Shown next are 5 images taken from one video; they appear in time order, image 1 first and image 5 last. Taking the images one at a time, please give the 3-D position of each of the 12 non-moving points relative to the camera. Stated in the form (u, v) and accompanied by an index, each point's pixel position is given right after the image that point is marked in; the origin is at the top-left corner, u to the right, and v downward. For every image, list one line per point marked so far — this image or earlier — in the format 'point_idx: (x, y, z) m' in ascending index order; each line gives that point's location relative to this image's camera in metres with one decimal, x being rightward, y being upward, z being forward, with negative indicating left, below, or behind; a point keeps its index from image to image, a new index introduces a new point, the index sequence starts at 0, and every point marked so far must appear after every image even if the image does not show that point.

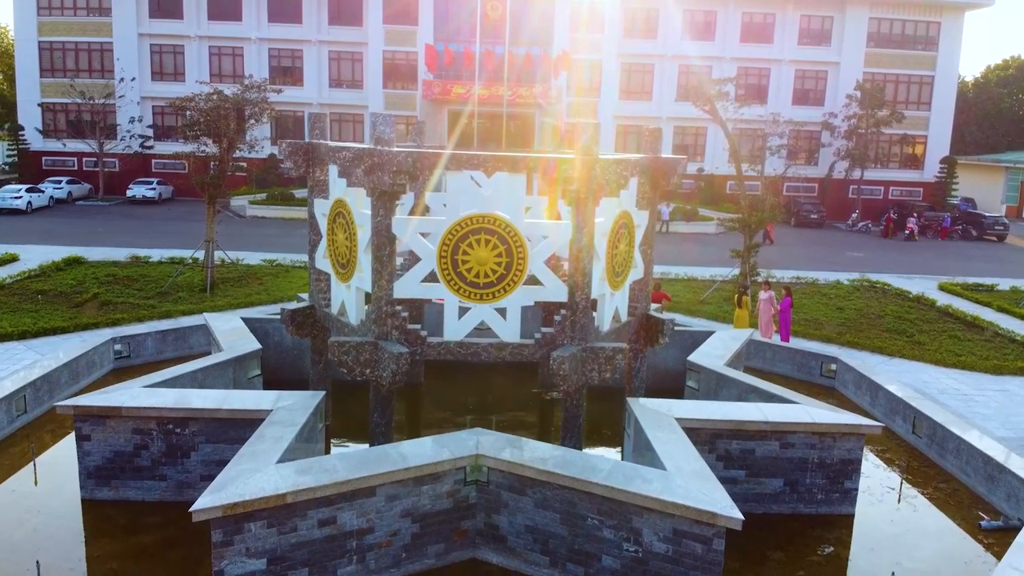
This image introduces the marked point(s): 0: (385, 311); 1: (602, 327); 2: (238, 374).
0: (-1.0, -0.2, +6.5) m
1: (+0.8, -0.3, +7.1) m
2: (-2.6, -0.9, +8.1) m
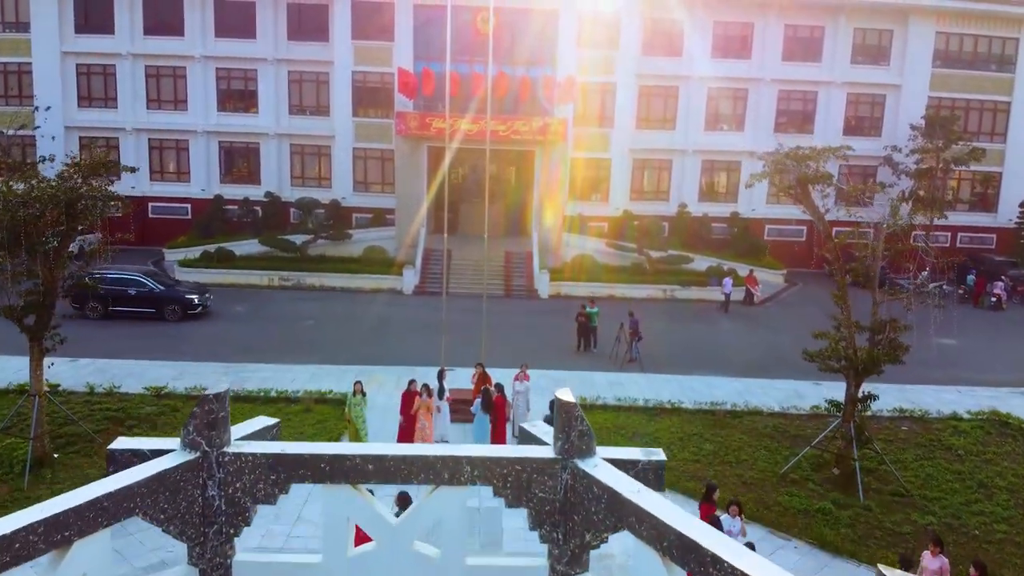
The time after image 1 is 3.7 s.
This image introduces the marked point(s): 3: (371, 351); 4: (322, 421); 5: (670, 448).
0: (-1.2, -2.4, +0.8) m
1: (+0.5, -2.6, +1.4) m
2: (-2.9, -3.1, +2.4) m
3: (-3.0, -1.3, +17.6) m
4: (-2.9, -2.0, +12.9) m
5: (+2.3, -2.3, +12.2) m
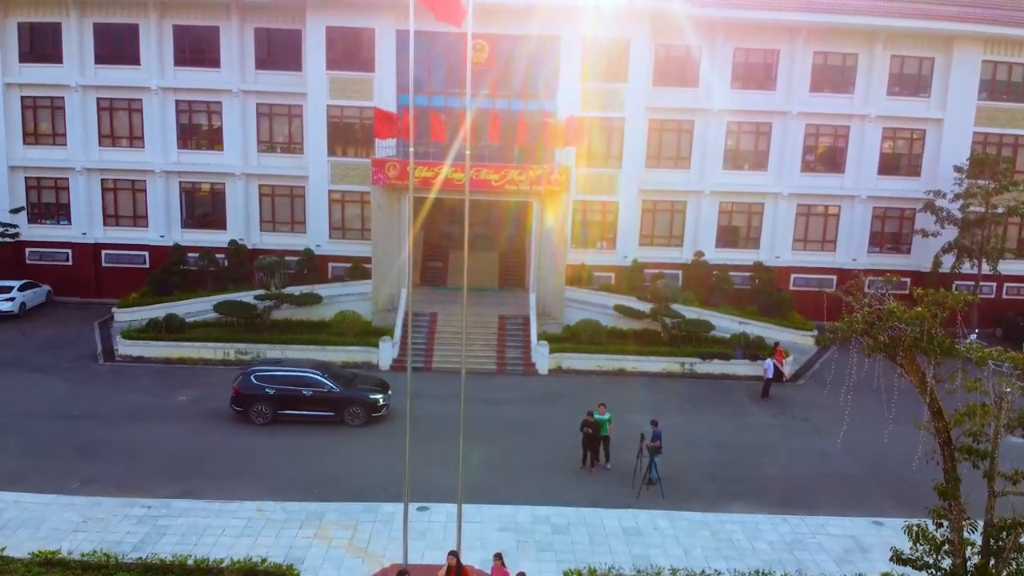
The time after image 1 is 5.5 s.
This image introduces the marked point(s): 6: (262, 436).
0: (-1.4, -4.3, -2.2) m
1: (+0.3, -4.4, -1.6) m
2: (-3.1, -4.9, -0.6) m
3: (-3.1, -3.1, +14.5) m
4: (-3.1, -3.8, +9.8) m
5: (+2.1, -4.1, +9.2) m
6: (-4.8, -2.8, +15.9) m
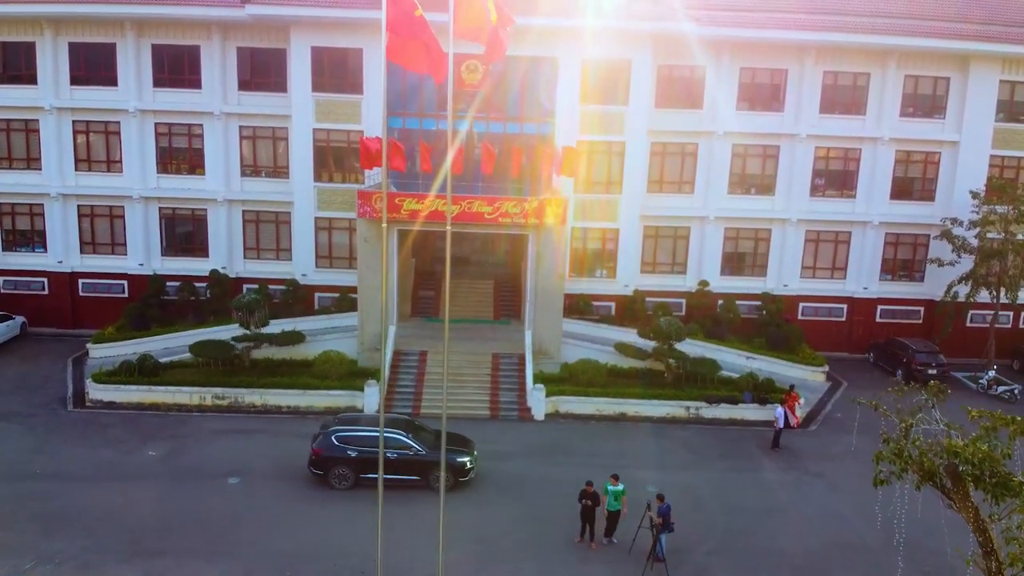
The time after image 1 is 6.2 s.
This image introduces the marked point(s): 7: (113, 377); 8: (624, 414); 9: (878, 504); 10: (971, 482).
0: (-1.6, -5.2, -3.4) m
1: (+0.2, -5.4, -2.8) m
2: (-3.2, -5.9, -1.8) m
3: (-3.3, -4.1, +13.4) m
4: (-3.2, -4.8, +8.7) m
5: (+2.0, -5.1, +8.0) m
6: (-4.9, -3.7, +14.7) m
7: (-9.2, -2.0, +19.2) m
8: (+2.5, -2.9, +19.1) m
9: (+6.7, -3.9, +15.3) m
10: (+3.5, -1.5, +6.3) m
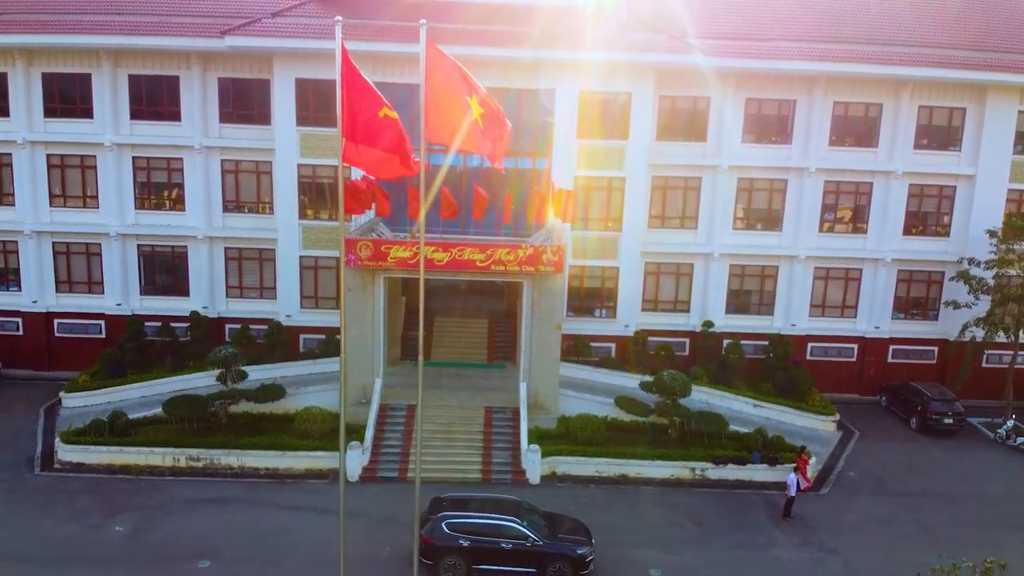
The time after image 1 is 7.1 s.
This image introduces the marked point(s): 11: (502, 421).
0: (-1.8, -6.5, -4.4) m
1: (0.0, -6.6, -3.8) m
2: (-3.4, -7.1, -2.8) m
3: (-3.4, -5.3, +12.3) m
4: (-3.4, -6.0, +7.6) m
5: (+1.8, -6.3, +6.9) m
6: (-5.0, -4.9, +13.7) m
7: (-9.3, -3.2, +18.1) m
8: (+2.4, -4.0, +18.0) m
9: (+6.5, -5.1, +14.2) m
10: (+3.3, -2.7, +5.2) m
11: (-0.2, -3.1, +19.4) m
